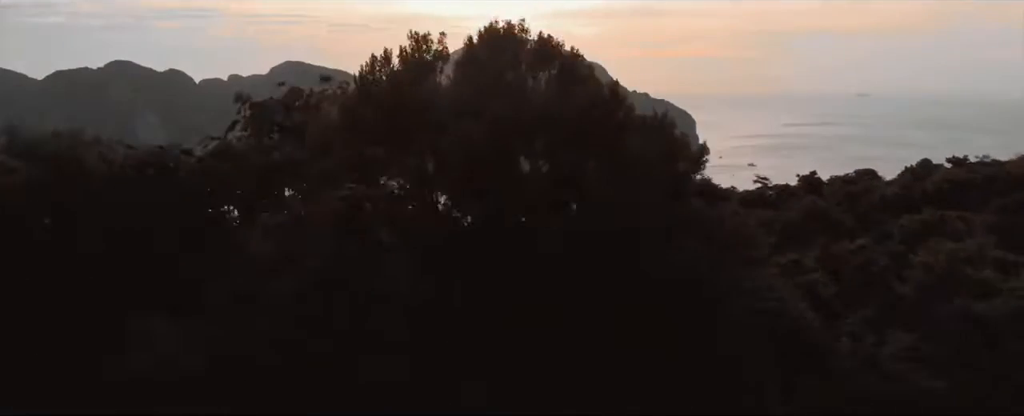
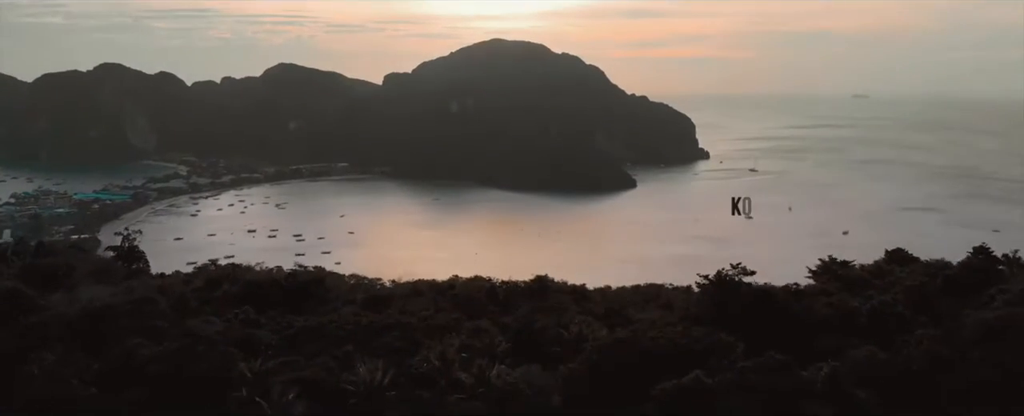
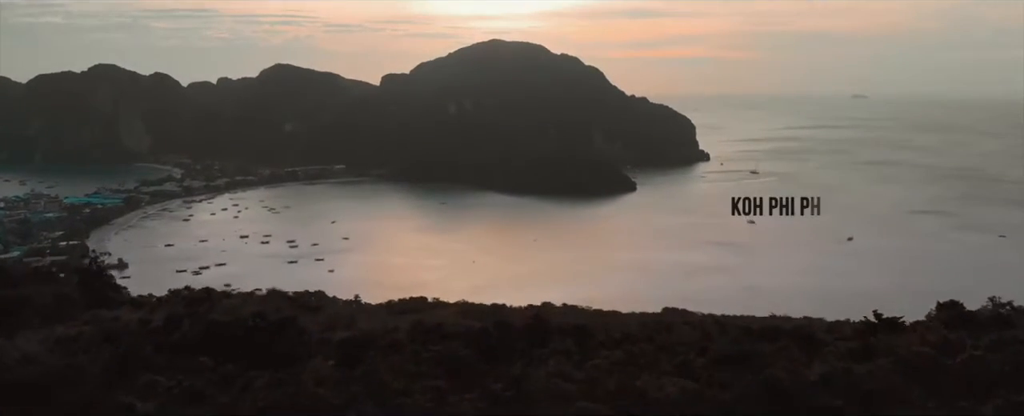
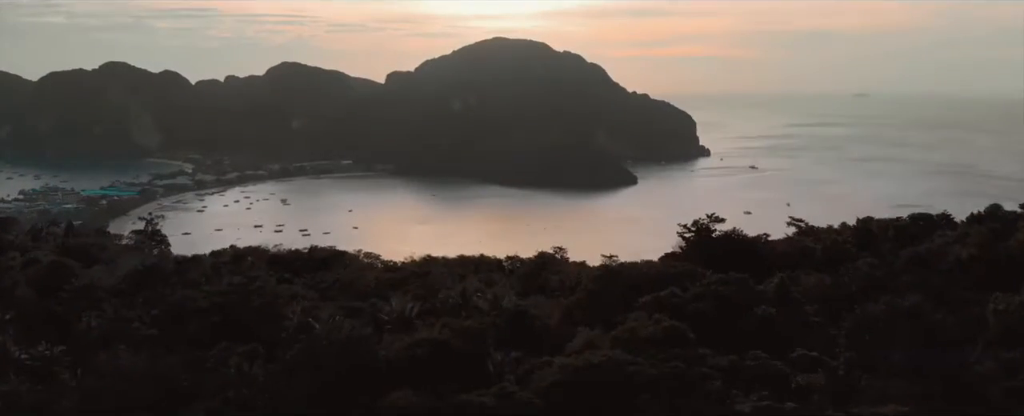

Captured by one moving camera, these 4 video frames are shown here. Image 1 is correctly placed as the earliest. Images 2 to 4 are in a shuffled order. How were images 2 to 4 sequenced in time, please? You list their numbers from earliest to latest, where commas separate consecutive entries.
4, 2, 3
